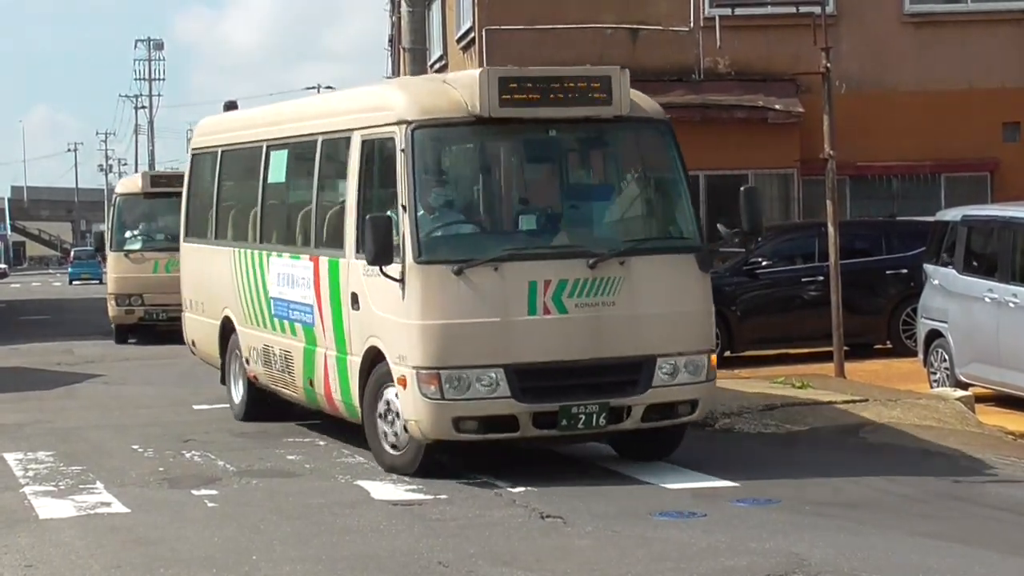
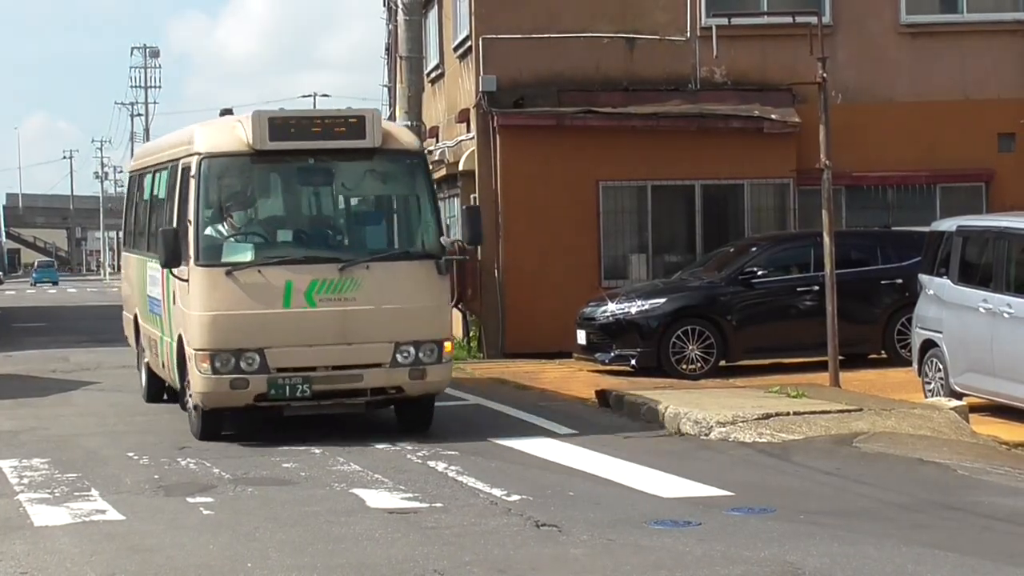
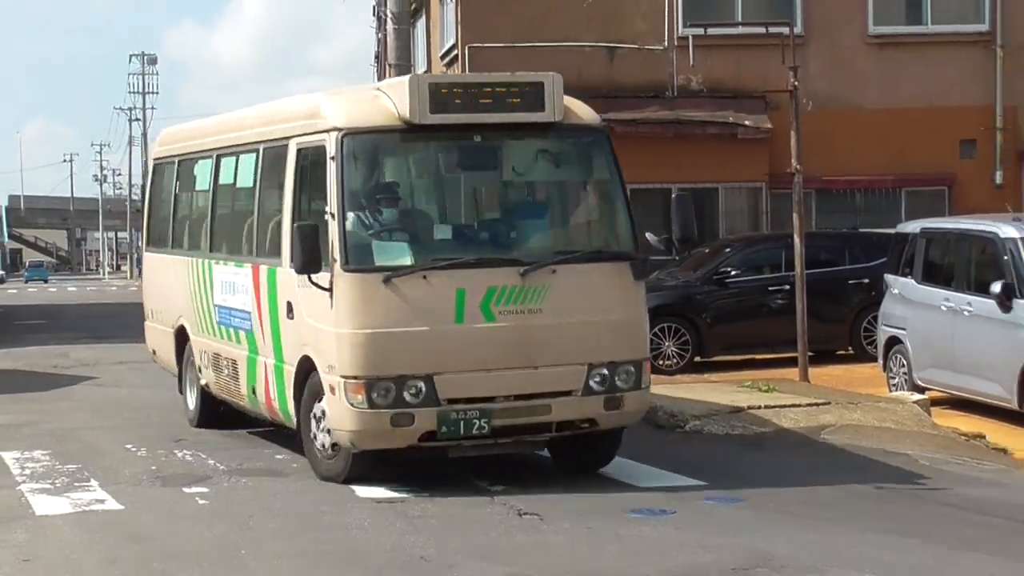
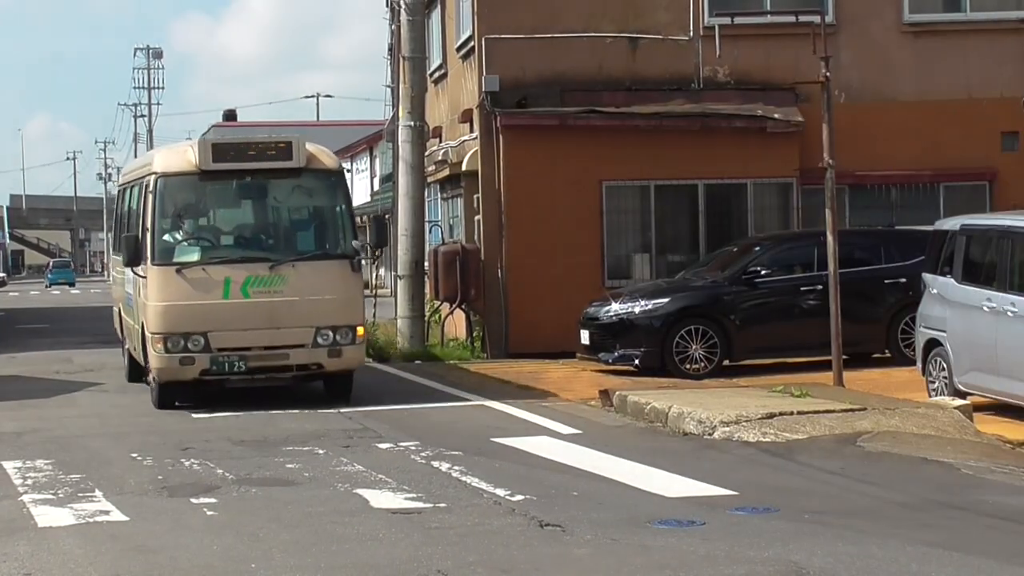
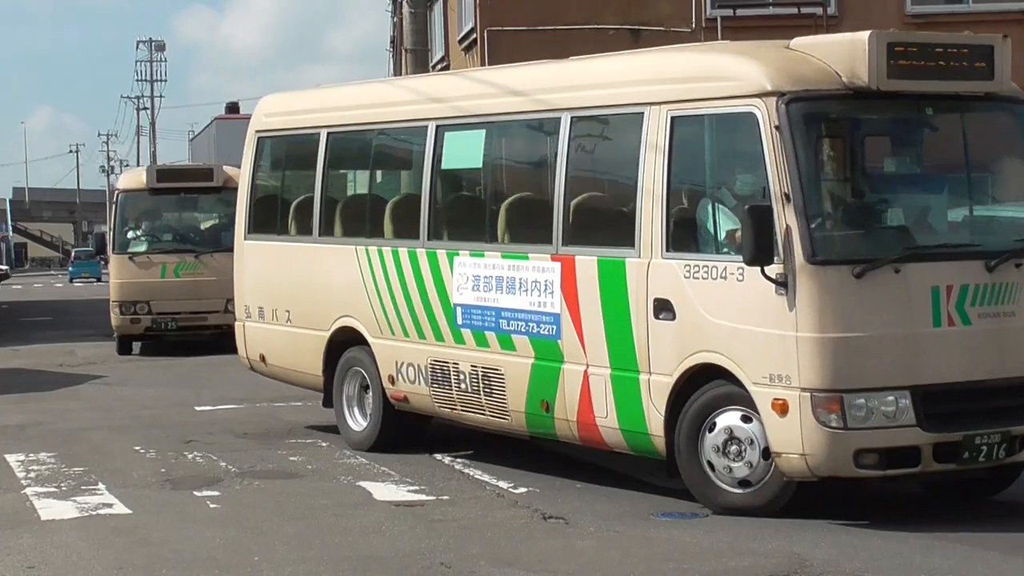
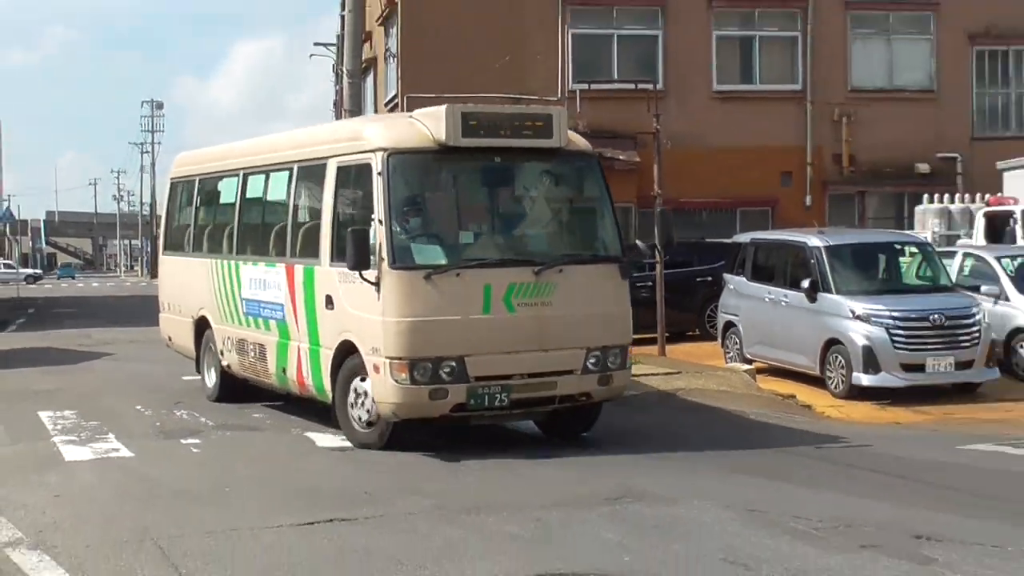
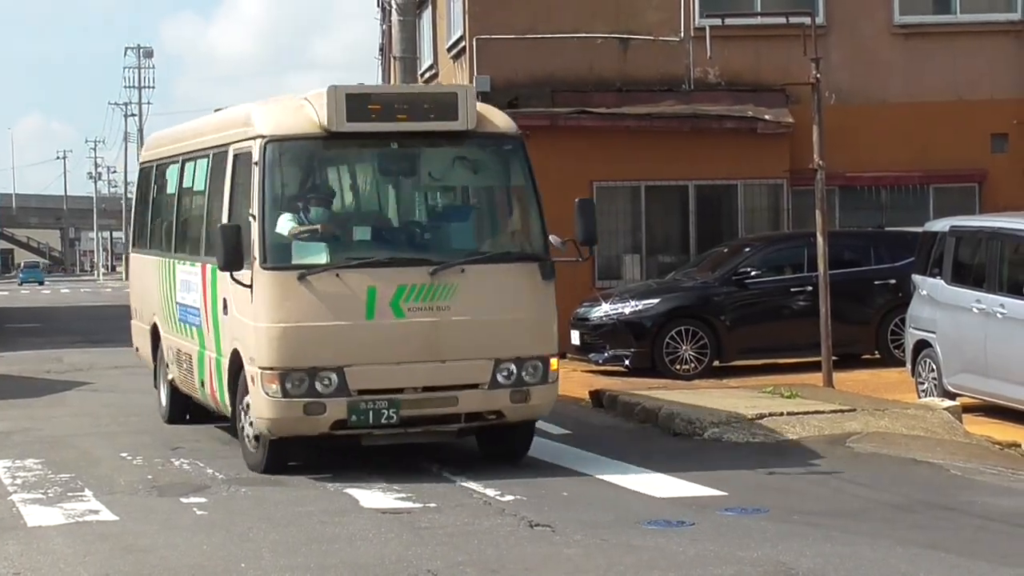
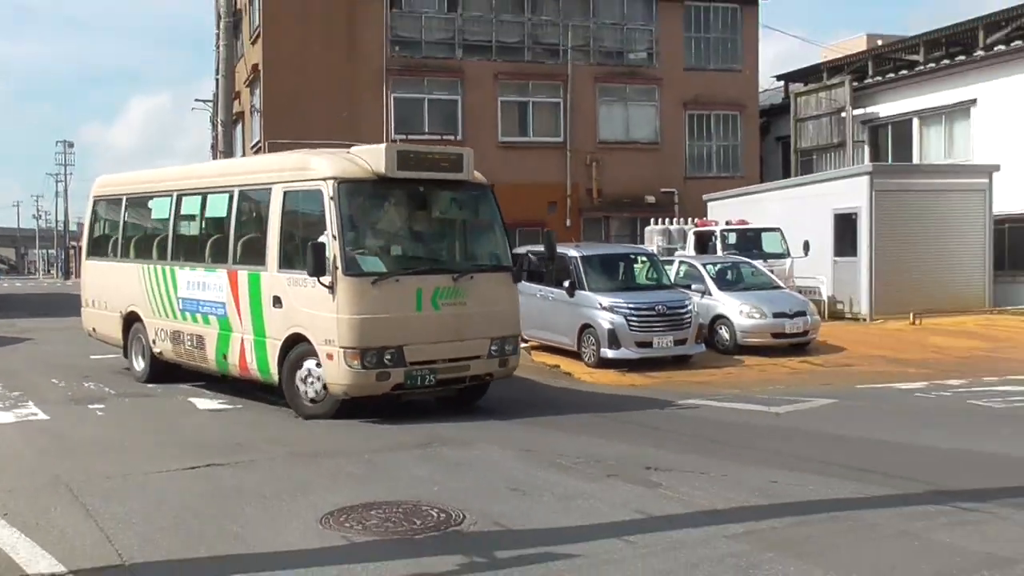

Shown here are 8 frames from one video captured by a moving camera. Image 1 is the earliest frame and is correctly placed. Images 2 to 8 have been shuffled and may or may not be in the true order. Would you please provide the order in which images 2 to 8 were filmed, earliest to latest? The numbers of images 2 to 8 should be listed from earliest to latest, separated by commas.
5, 4, 2, 7, 3, 6, 8
